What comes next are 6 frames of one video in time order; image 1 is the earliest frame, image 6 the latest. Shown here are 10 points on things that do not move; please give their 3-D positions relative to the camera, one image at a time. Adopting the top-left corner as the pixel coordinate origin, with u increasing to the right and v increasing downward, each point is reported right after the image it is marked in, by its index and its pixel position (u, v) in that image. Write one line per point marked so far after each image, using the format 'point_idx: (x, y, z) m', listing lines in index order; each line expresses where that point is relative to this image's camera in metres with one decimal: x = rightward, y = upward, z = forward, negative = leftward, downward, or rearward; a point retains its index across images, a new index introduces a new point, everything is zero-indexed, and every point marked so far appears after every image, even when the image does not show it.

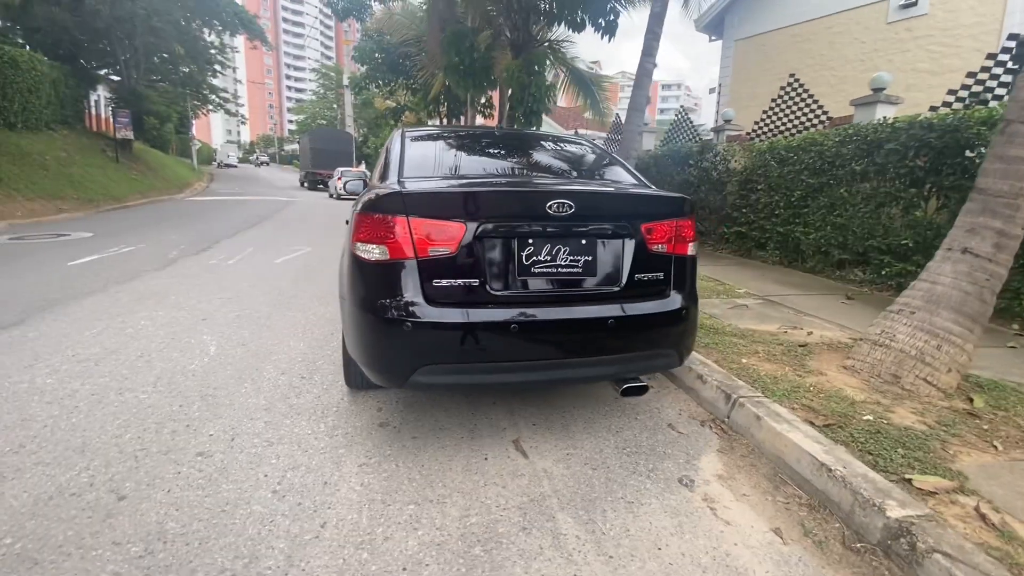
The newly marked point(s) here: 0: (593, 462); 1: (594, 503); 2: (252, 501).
0: (+0.4, -1.0, +2.7) m
1: (+0.4, -1.1, +2.4) m
2: (-1.2, -1.0, +2.3) m
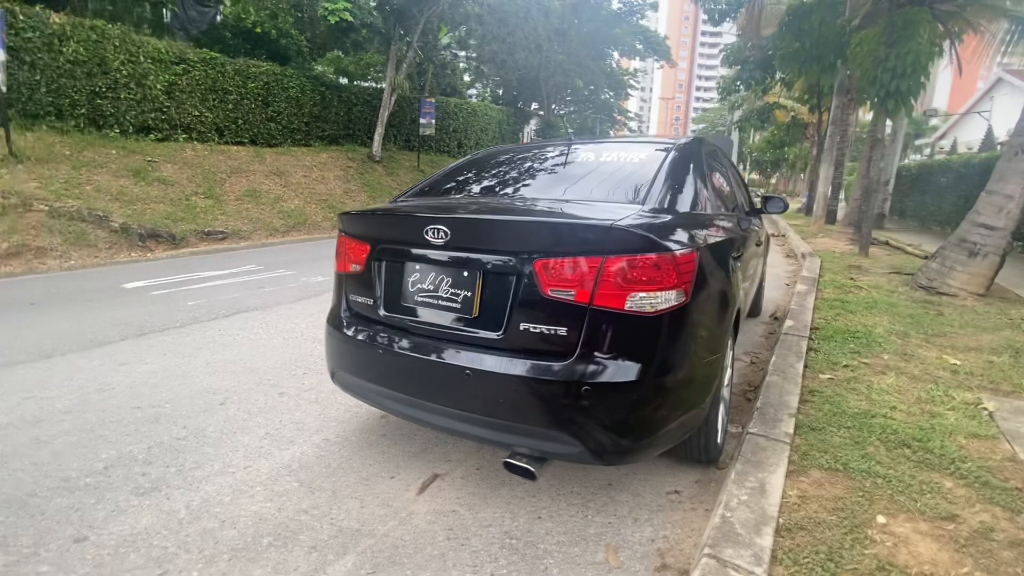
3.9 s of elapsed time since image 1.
0: (-0.3, -1.2, +2.3) m
1: (-0.5, -1.2, +2.1) m
2: (-1.7, -1.0, +3.2) m
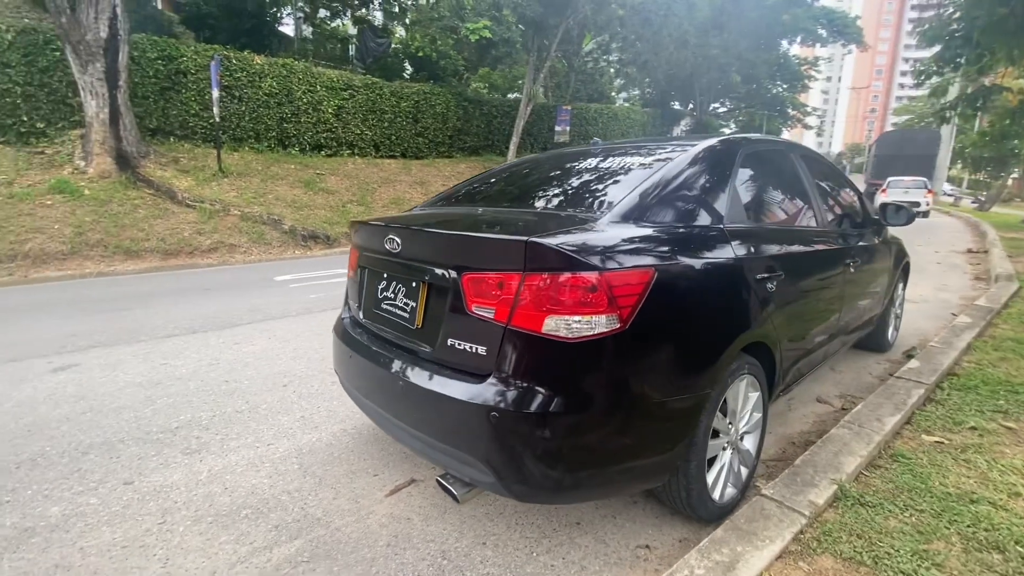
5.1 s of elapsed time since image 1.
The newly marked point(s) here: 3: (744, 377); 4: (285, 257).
0: (-0.5, -1.2, +2.3) m
1: (-0.9, -1.2, +2.2) m
2: (-1.7, -0.9, +3.6) m
3: (+1.1, -0.4, +2.4) m
4: (-5.1, +0.7, +11.0) m
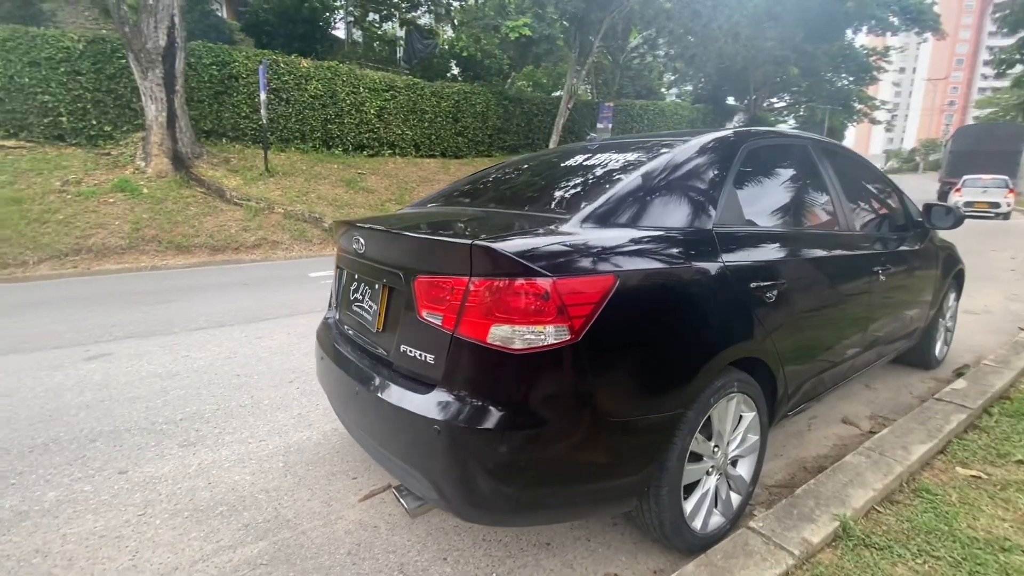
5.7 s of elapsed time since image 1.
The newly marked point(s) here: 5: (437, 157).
0: (-0.7, -1.2, +2.3) m
1: (-1.0, -1.2, +2.2) m
2: (-1.7, -0.9, +3.7) m
3: (+1.0, -0.5, +2.2) m
4: (-4.4, +0.8, +11.3) m
5: (-2.7, +4.6, +17.1) m
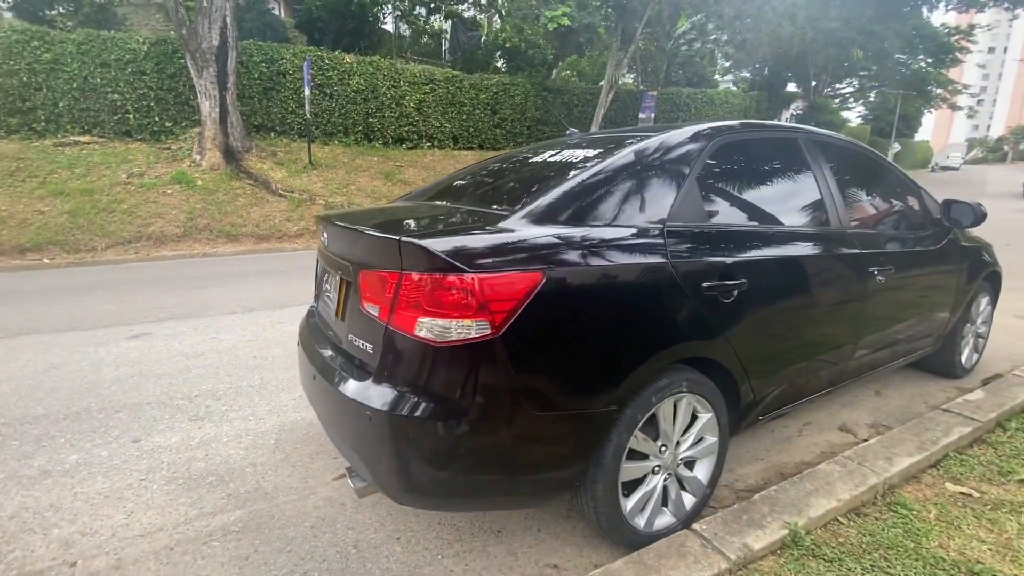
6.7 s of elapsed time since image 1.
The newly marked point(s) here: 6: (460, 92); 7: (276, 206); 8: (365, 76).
0: (-0.9, -1.2, +2.4) m
1: (-1.3, -1.2, +2.4) m
2: (-1.8, -0.8, +3.9) m
3: (+0.8, -0.5, +2.1) m
4: (-3.7, +1.1, +11.7) m
5: (-1.3, +5.0, +17.3) m
6: (-1.8, +6.7, +16.6) m
7: (-5.8, +2.0, +11.9) m
8: (-4.5, +6.5, +15.0) m
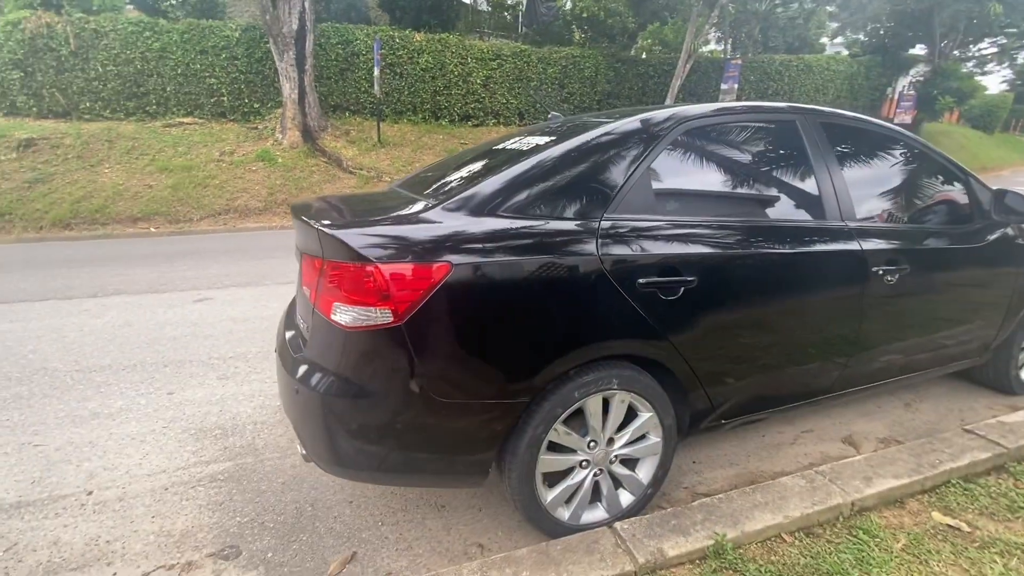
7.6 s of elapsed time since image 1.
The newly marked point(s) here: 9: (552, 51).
0: (-1.2, -1.1, +2.7) m
1: (-1.5, -1.1, +2.7) m
2: (-1.8, -0.6, +4.2) m
3: (+0.4, -0.5, +2.1) m
4: (-2.4, +1.7, +12.2) m
5: (+1.0, +5.7, +17.1) m
6: (+0.5, +7.4, +16.4) m
7: (-4.3, +2.7, +12.6) m
8: (-2.4, +7.3, +15.2) m
9: (+1.4, +8.2, +16.7) m
